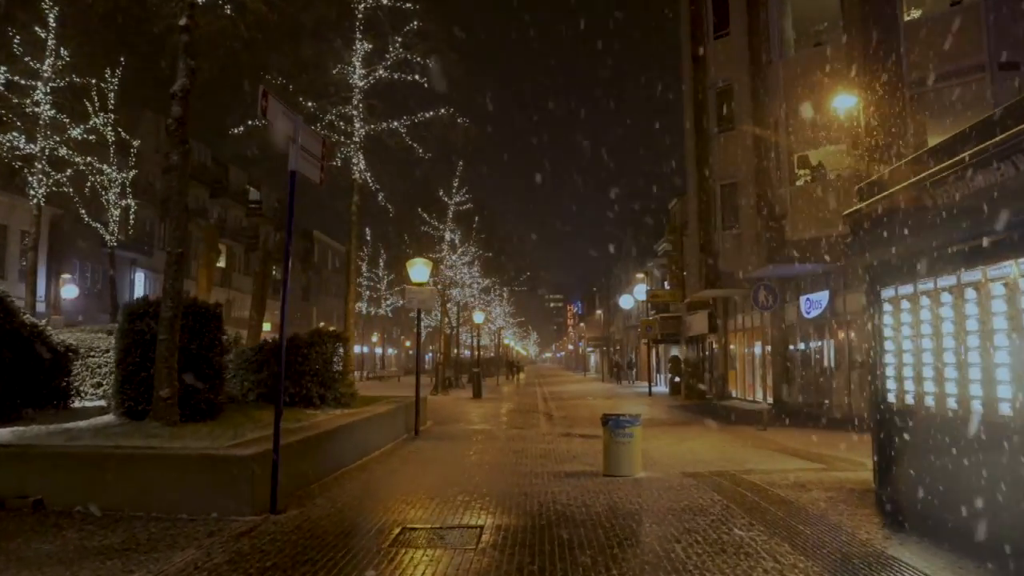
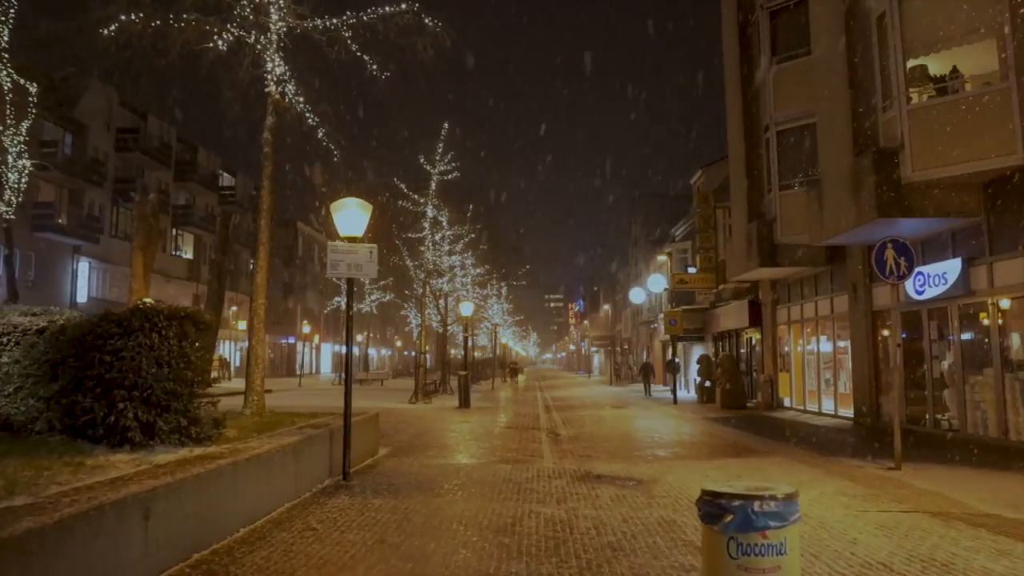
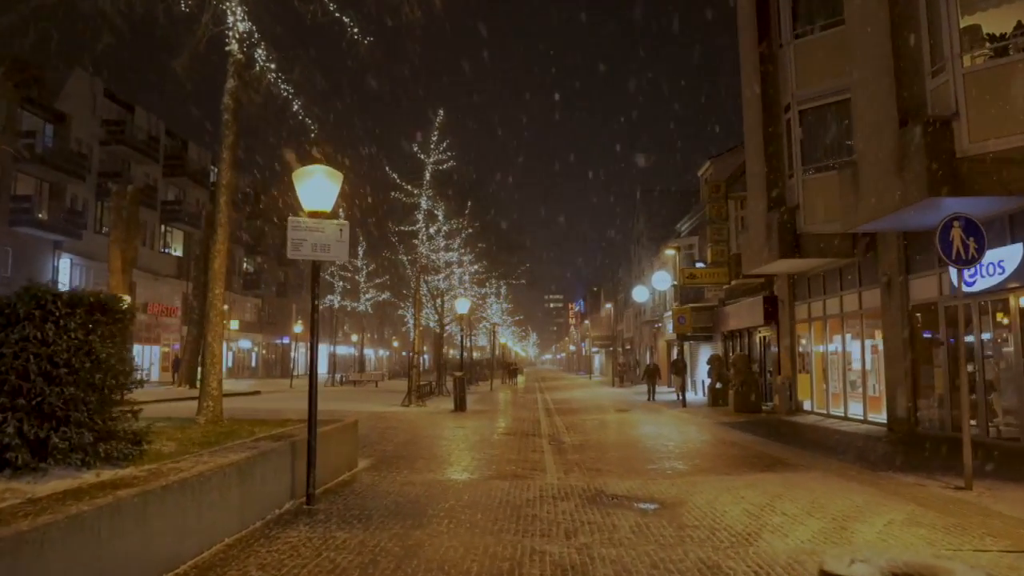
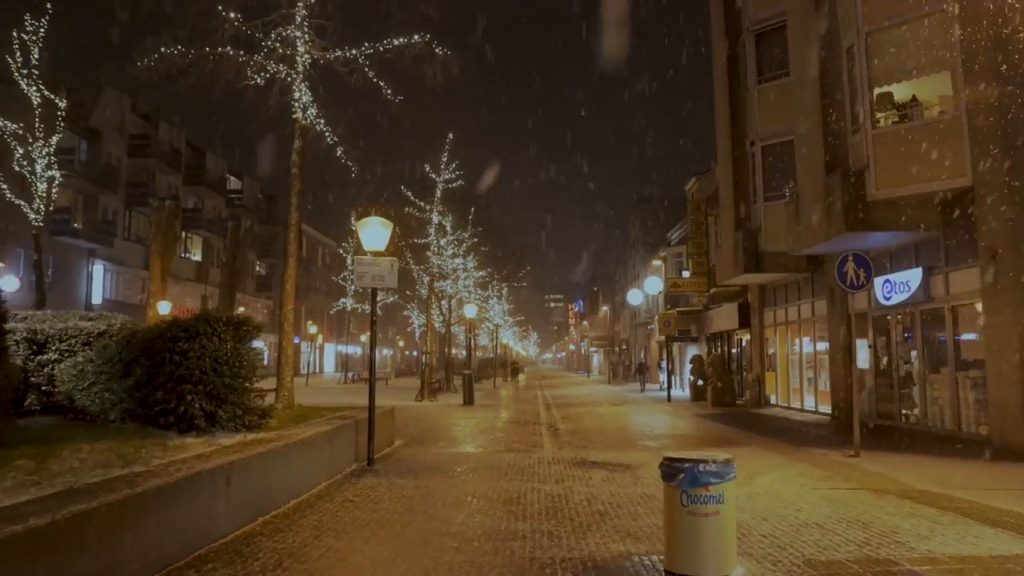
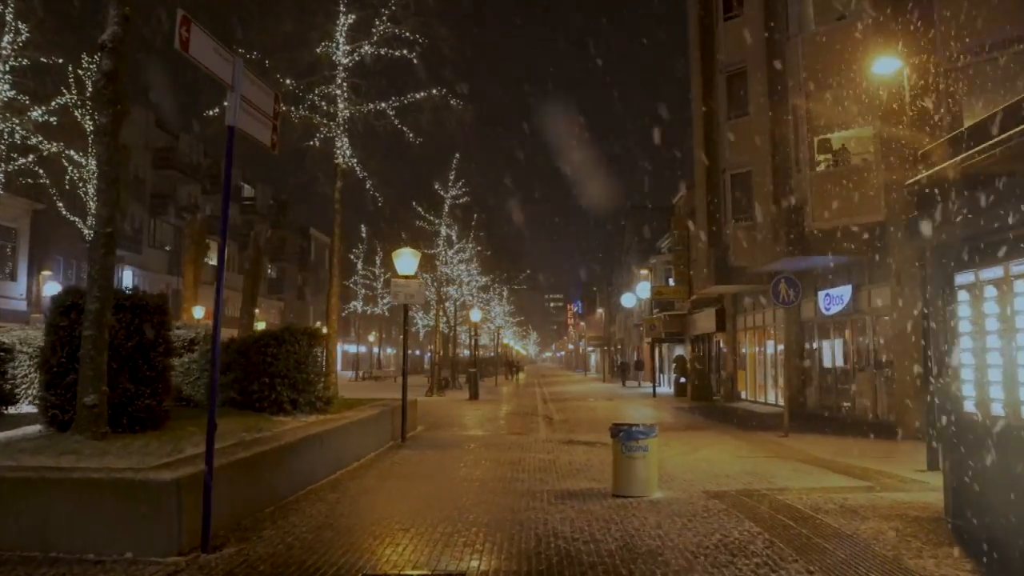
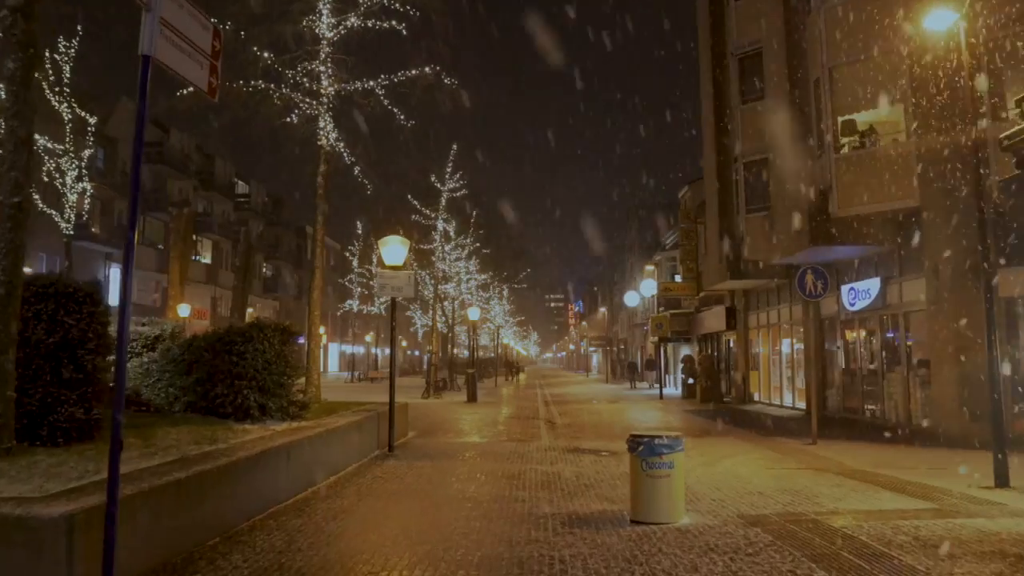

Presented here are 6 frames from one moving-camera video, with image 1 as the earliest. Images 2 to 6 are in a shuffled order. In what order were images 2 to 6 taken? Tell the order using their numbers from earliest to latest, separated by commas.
5, 6, 4, 2, 3
